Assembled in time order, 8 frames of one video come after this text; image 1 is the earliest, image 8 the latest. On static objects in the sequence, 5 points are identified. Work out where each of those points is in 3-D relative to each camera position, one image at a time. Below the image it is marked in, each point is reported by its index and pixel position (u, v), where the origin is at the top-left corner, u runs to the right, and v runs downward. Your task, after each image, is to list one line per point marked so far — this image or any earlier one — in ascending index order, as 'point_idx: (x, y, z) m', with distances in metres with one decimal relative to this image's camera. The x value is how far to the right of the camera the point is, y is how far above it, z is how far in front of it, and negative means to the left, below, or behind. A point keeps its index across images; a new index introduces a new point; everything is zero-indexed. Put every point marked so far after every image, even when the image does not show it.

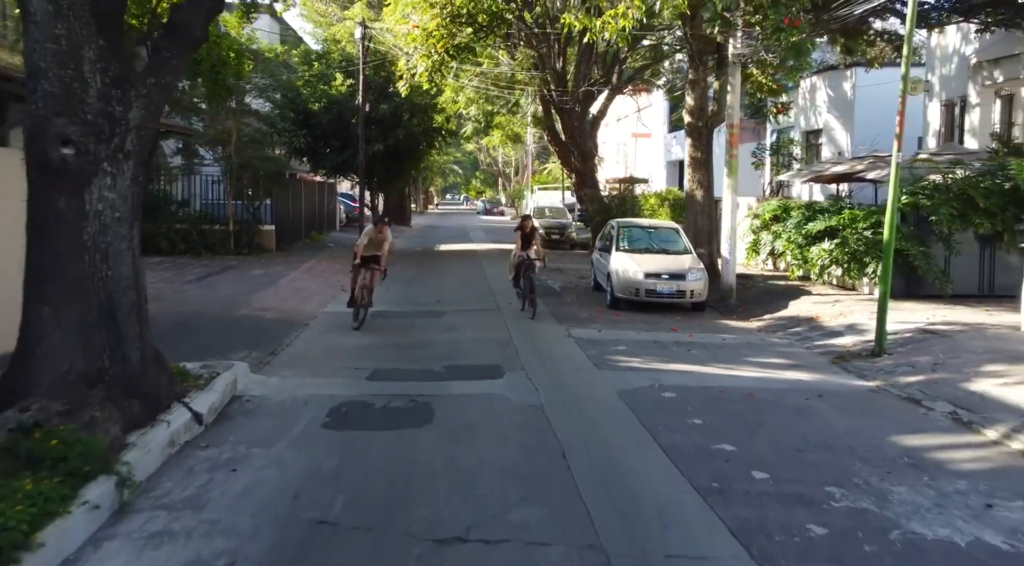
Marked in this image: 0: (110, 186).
0: (-3.4, +0.9, +7.0) m
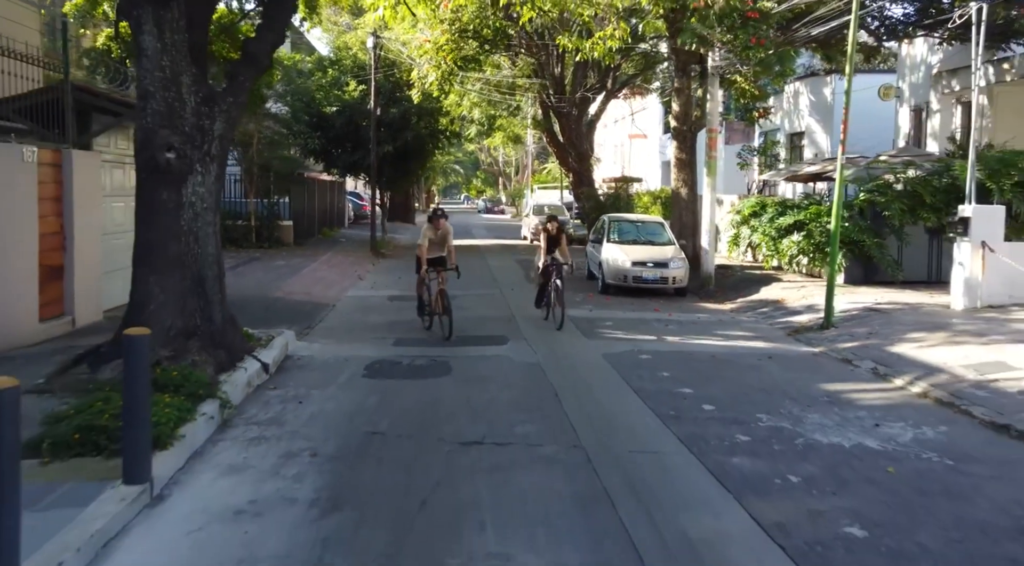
0: (-3.4, +1.1, +8.8) m
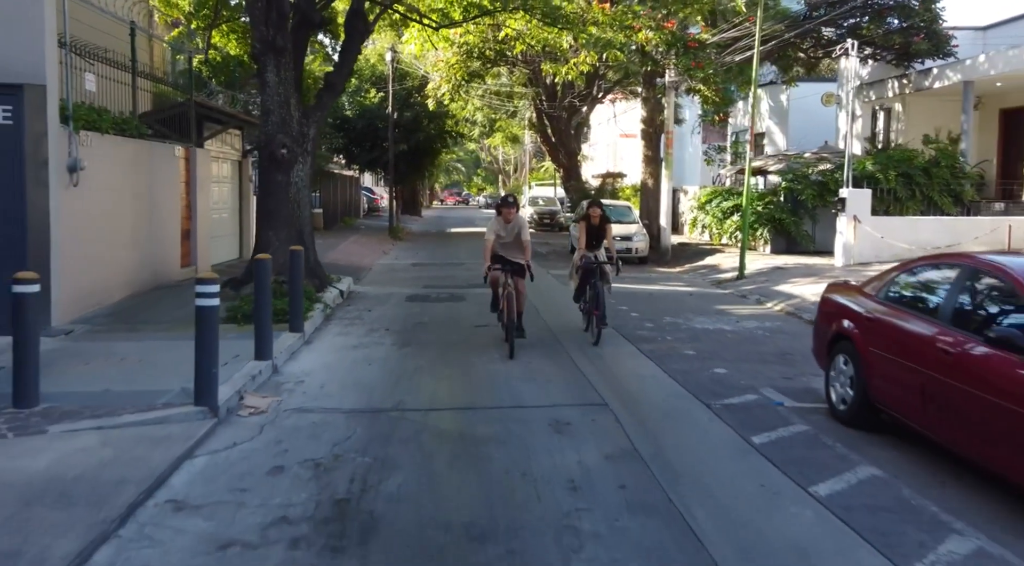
0: (-3.5, +1.9, +13.3) m
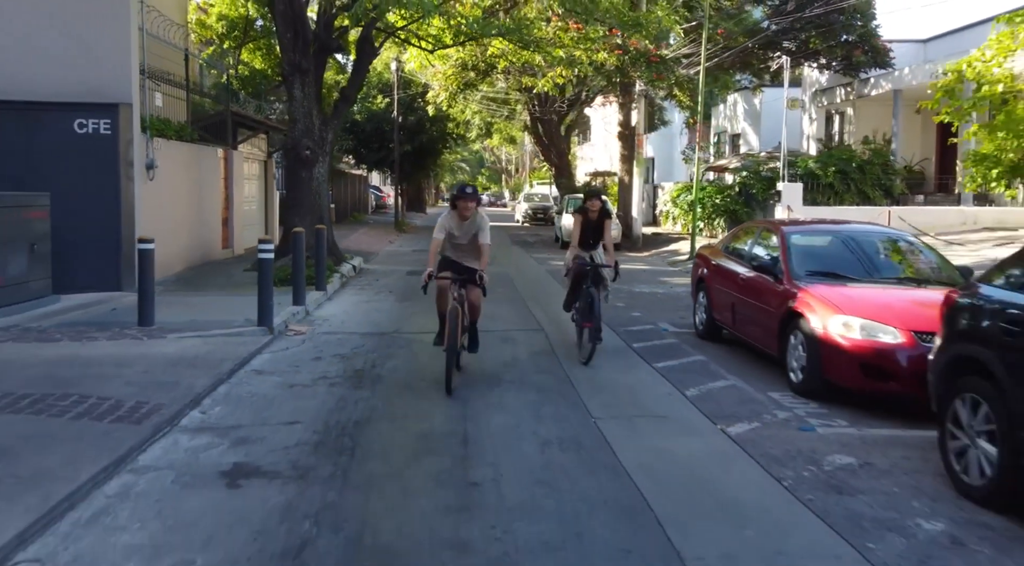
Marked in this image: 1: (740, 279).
0: (-3.8, +2.4, +16.3) m
1: (+2.3, 0.0, +8.2) m
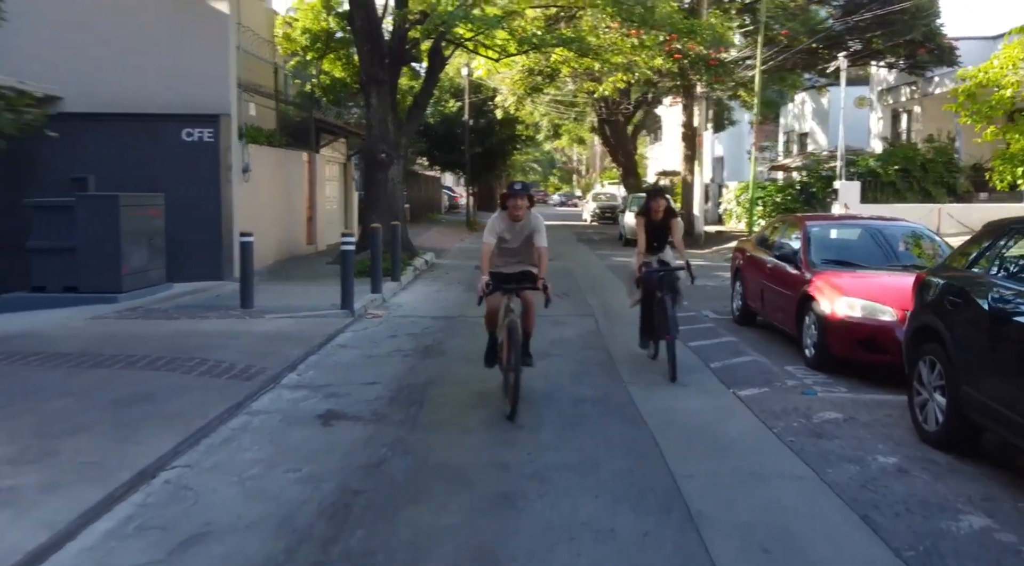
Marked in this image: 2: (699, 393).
0: (-2.5, +2.5, +17.7) m
1: (+2.9, +0.2, +9.1) m
2: (+1.6, -0.9, +6.8) m
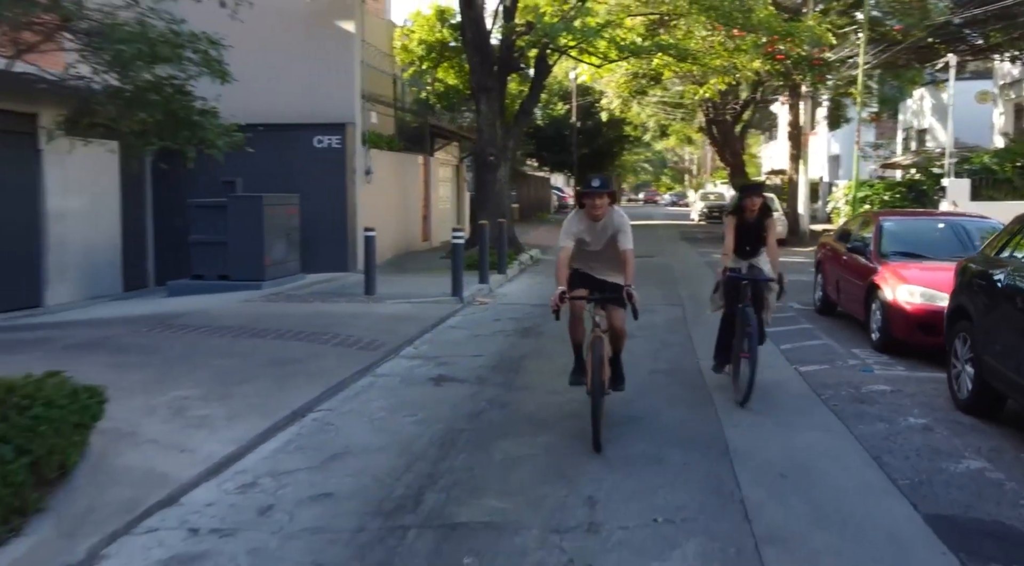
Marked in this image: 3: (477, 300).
0: (-0.2, +2.6, +19.0) m
1: (+4.0, +0.3, +9.7) m
2: (+2.4, -0.8, +7.6) m
3: (-0.5, -0.3, +12.6) m
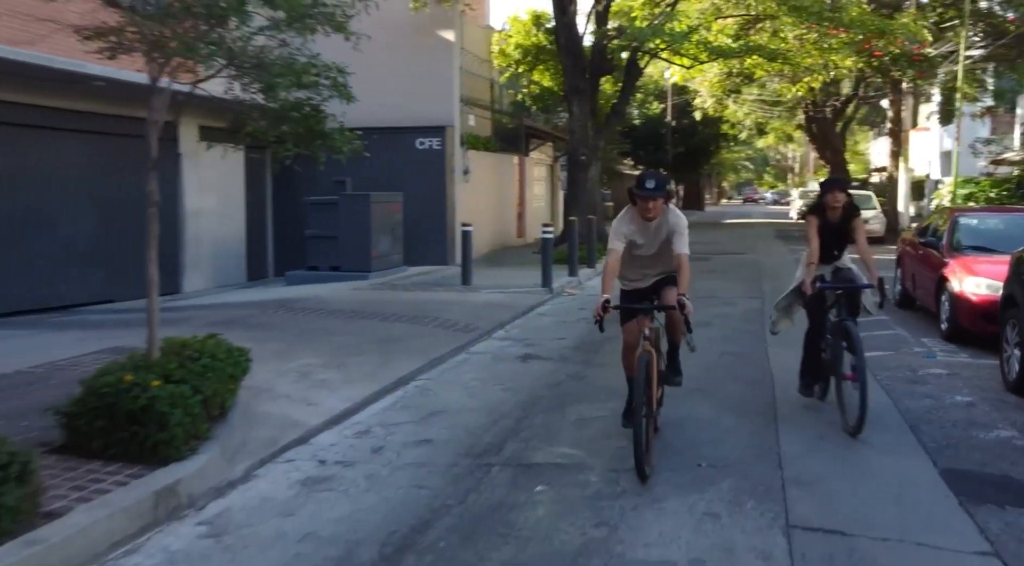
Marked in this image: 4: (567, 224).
0: (+2.0, +2.8, +19.7) m
1: (+5.0, +0.3, +10.0) m
2: (+3.2, -0.7, +8.1) m
3: (+0.9, -0.1, +13.5) m
4: (+1.0, +1.1, +14.9) m
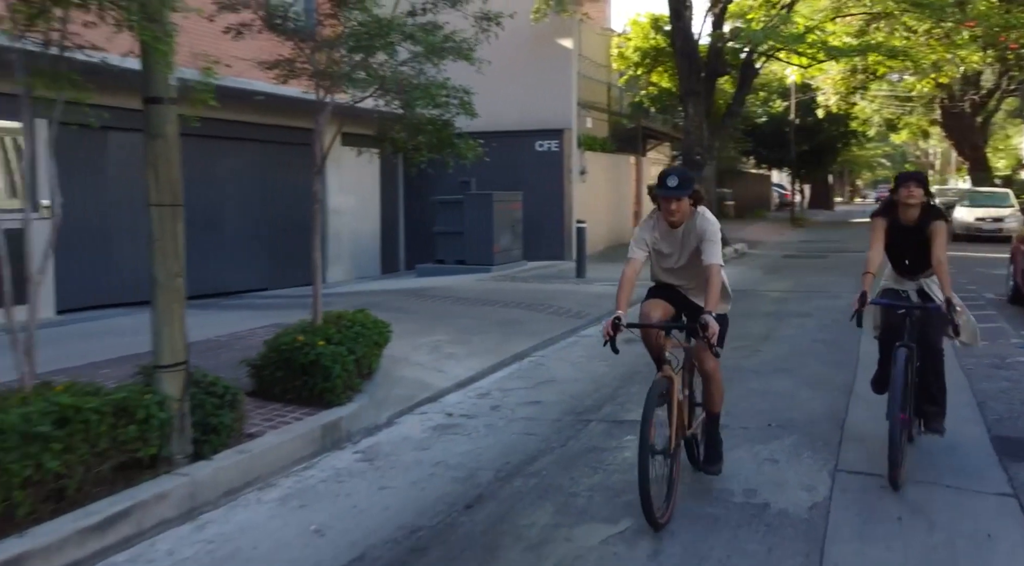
0: (+4.9, +2.8, +20.1) m
1: (+6.4, +0.4, +10.1) m
2: (+4.3, -0.6, +8.5) m
3: (+2.8, 0.0, +14.1) m
4: (+3.2, +1.2, +15.5) m
